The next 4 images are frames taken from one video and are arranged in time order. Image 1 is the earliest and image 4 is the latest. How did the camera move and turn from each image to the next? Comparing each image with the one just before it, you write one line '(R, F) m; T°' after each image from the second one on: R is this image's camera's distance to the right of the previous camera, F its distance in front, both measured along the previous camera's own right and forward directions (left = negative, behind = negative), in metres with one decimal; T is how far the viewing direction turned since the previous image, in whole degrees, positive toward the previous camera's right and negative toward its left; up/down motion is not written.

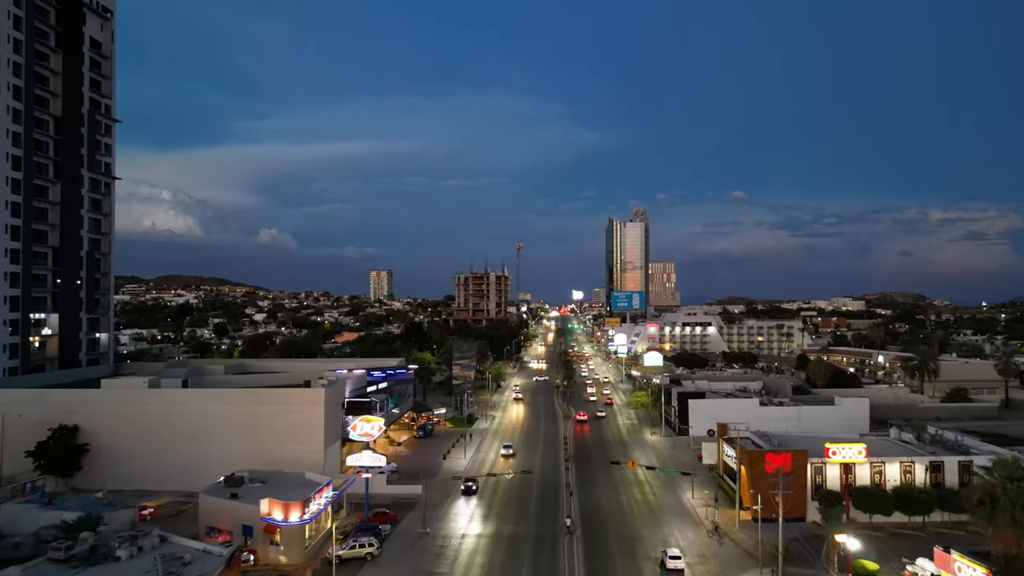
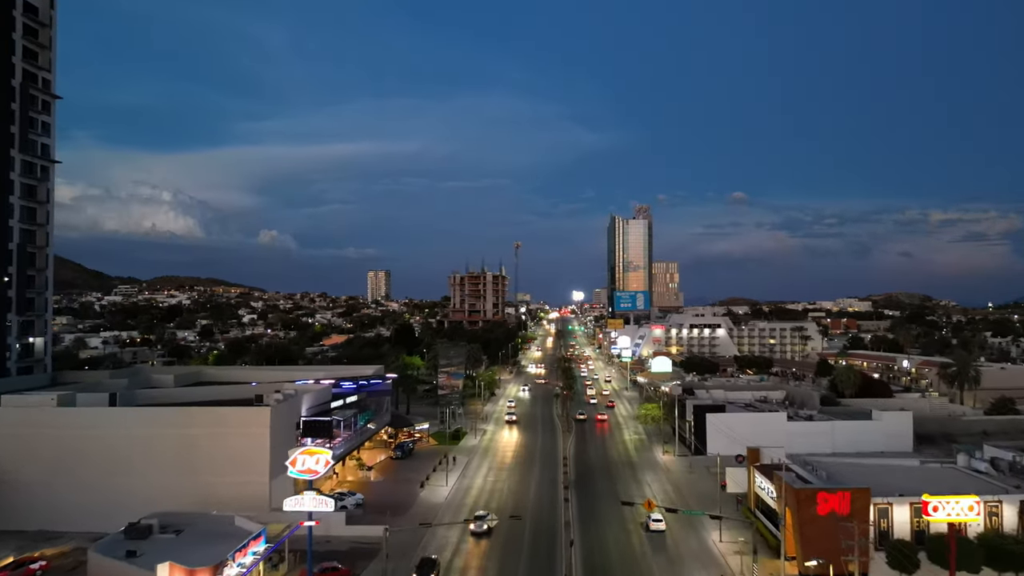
(+0.7, +7.1) m; 0°
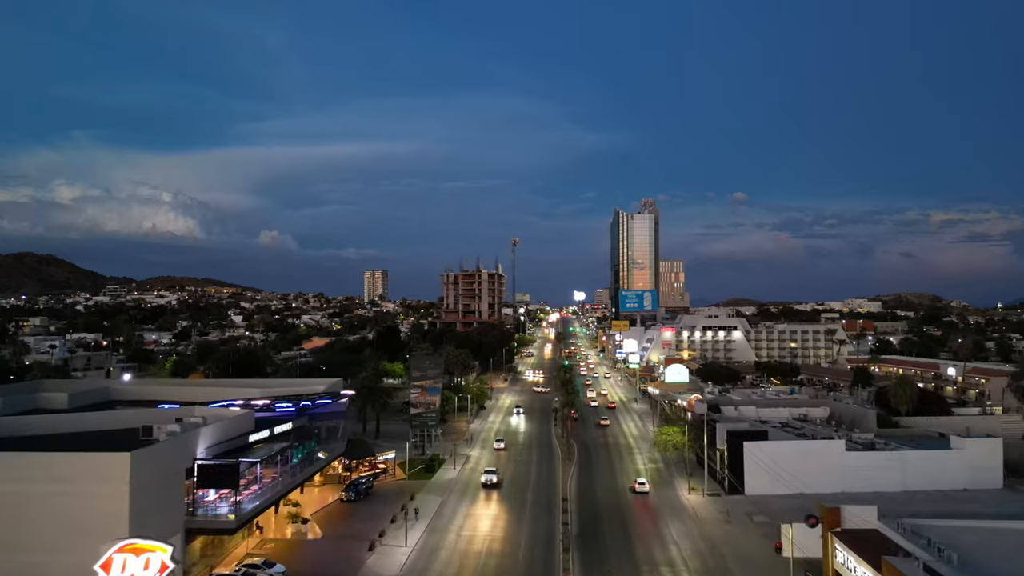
(+0.9, +10.2) m; 0°
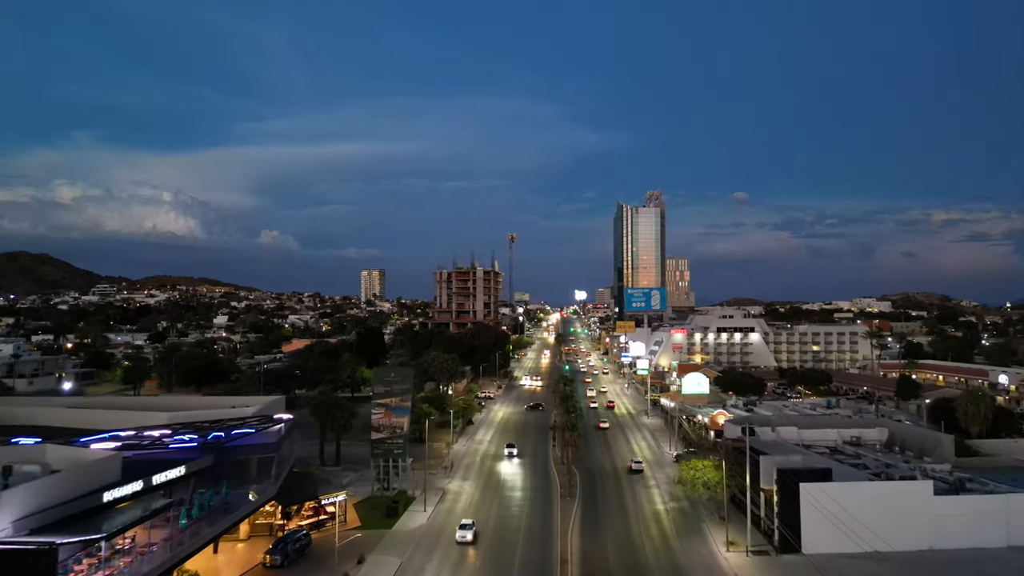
(+0.8, +9.2) m; 0°
